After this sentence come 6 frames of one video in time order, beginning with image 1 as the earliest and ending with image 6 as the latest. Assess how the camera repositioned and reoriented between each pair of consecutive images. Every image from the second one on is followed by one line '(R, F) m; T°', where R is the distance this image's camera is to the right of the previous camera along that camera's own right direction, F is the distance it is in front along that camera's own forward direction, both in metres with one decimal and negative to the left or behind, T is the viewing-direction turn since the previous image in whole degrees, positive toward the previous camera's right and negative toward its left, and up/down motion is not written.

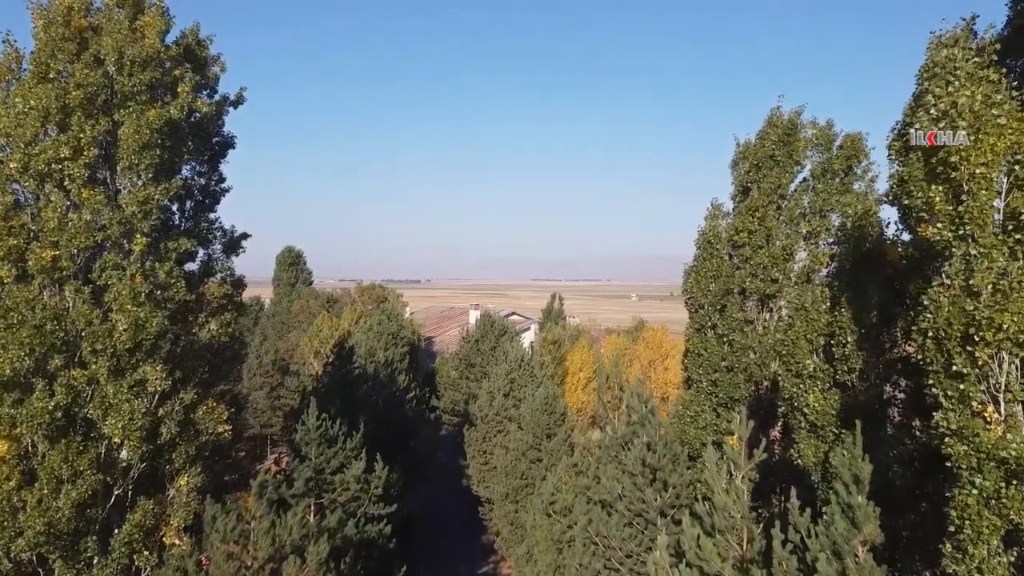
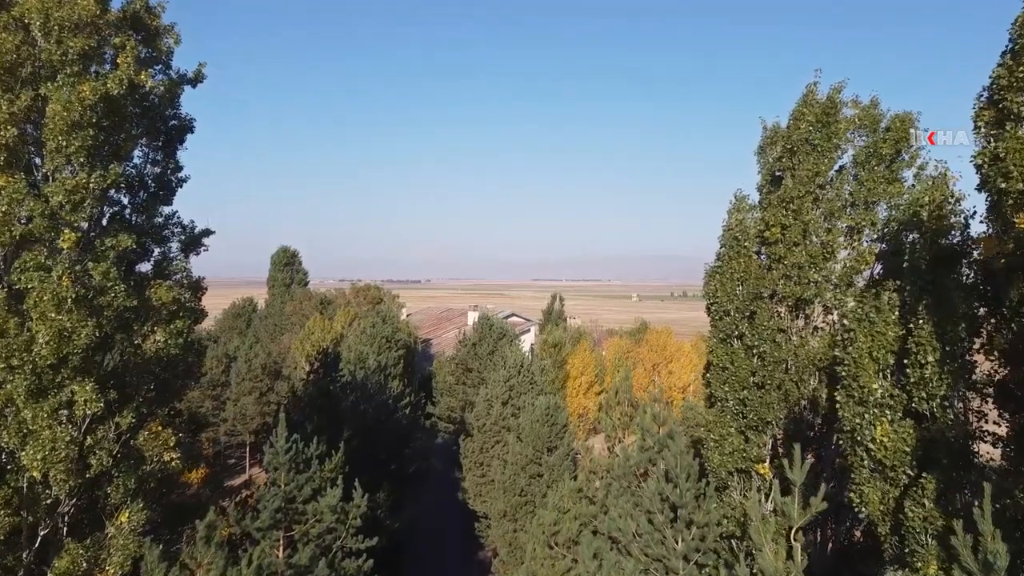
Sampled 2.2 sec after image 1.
(+0.1, +2.0) m; 0°
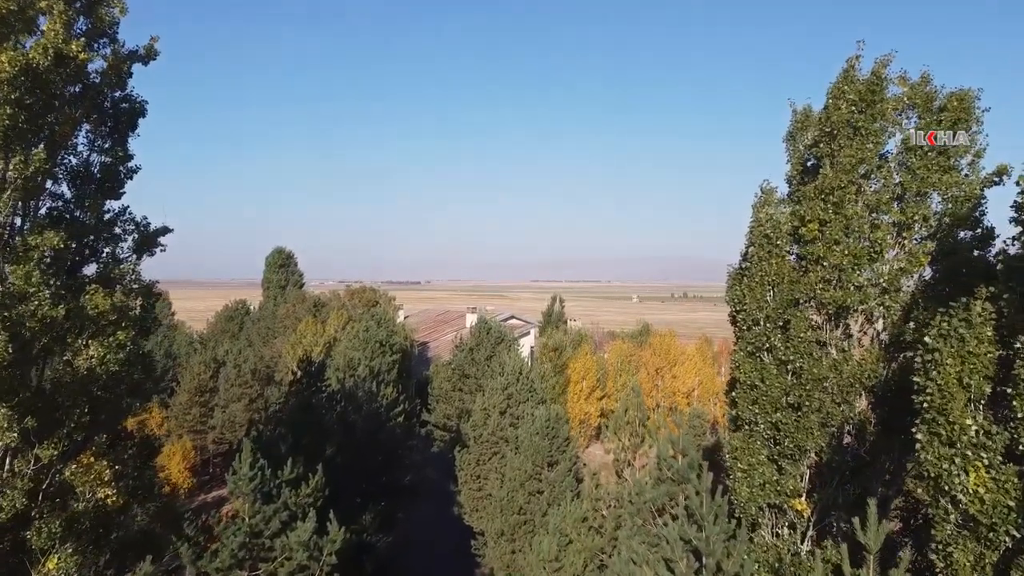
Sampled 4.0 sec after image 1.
(+0.1, +1.7) m; 0°
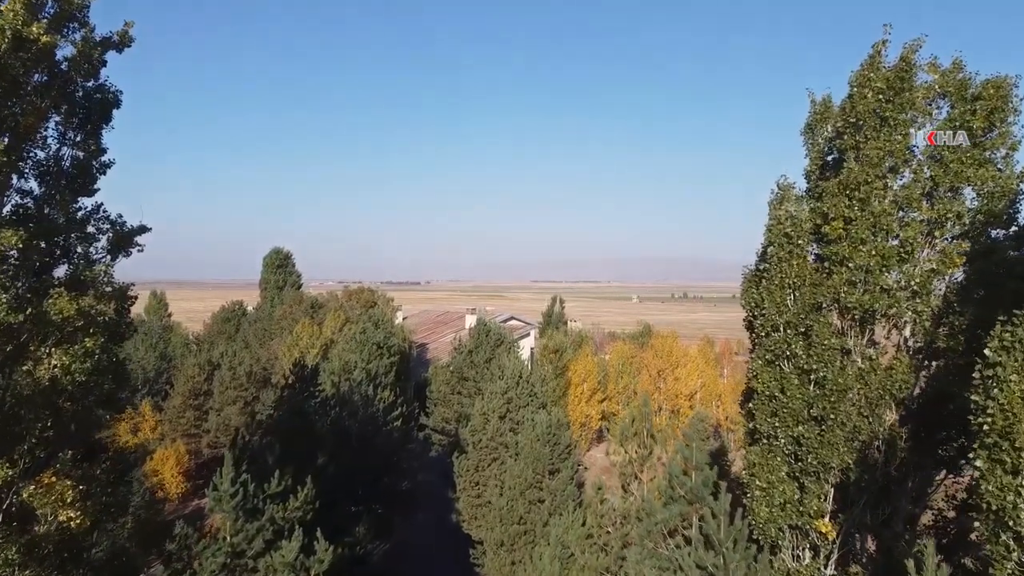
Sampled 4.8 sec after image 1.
(0.0, +0.8) m; 0°
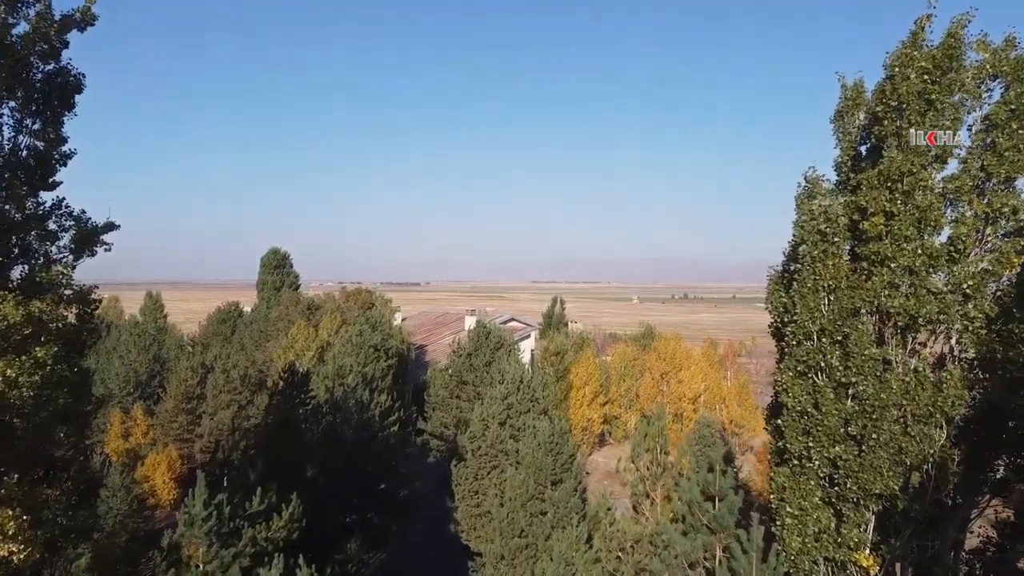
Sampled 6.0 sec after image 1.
(0.0, +1.1) m; 0°
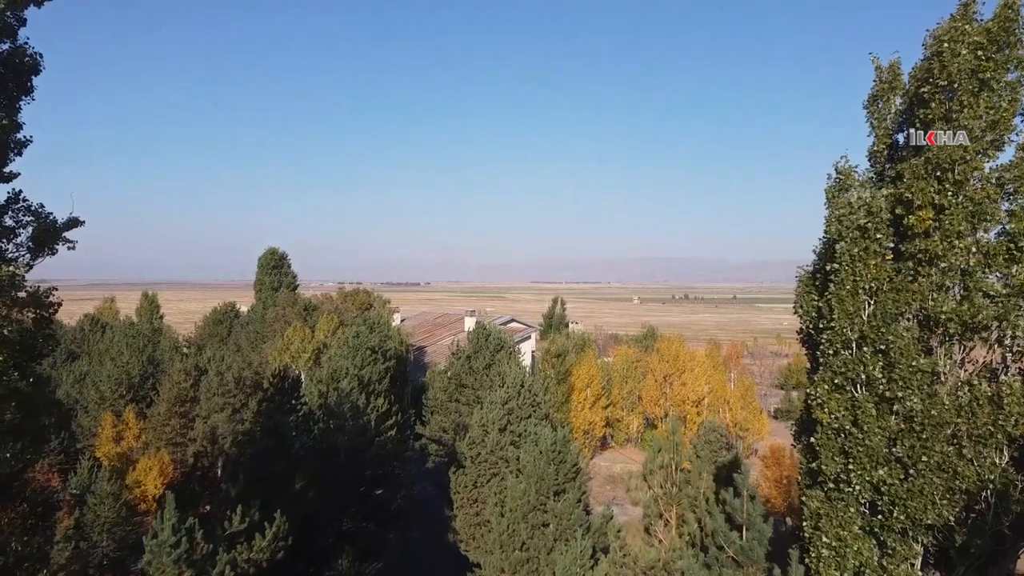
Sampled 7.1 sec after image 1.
(0.0, +1.0) m; 0°
